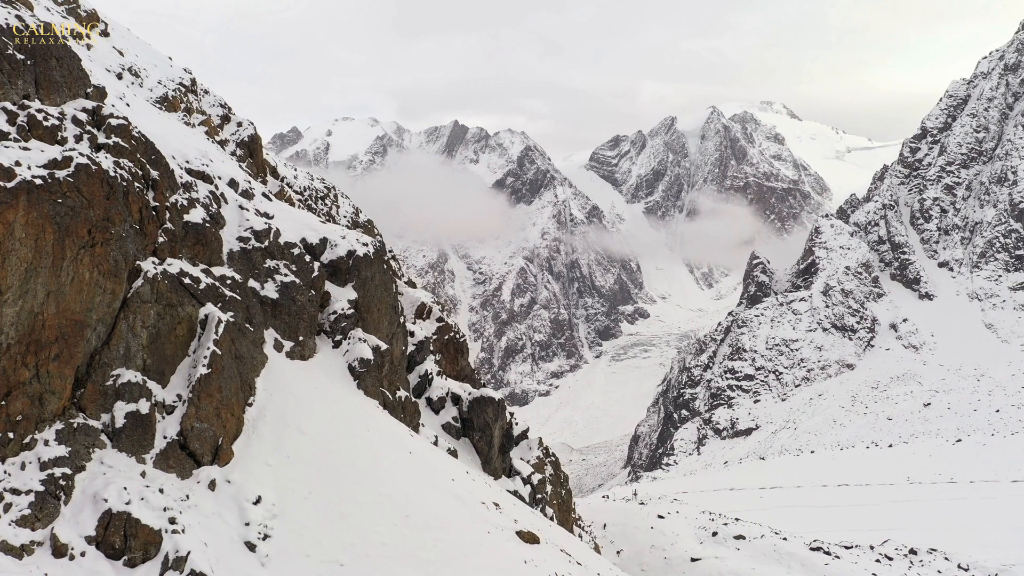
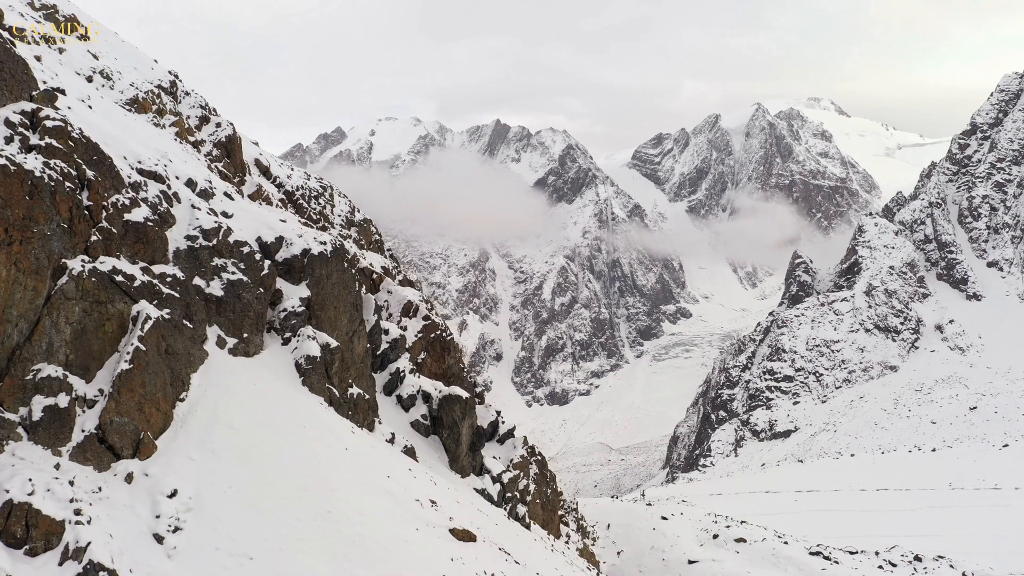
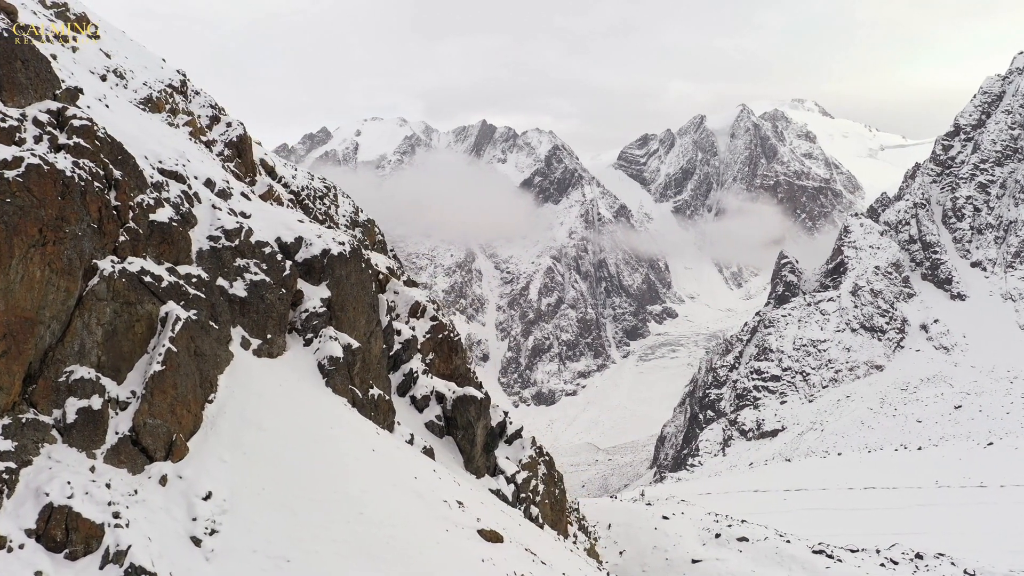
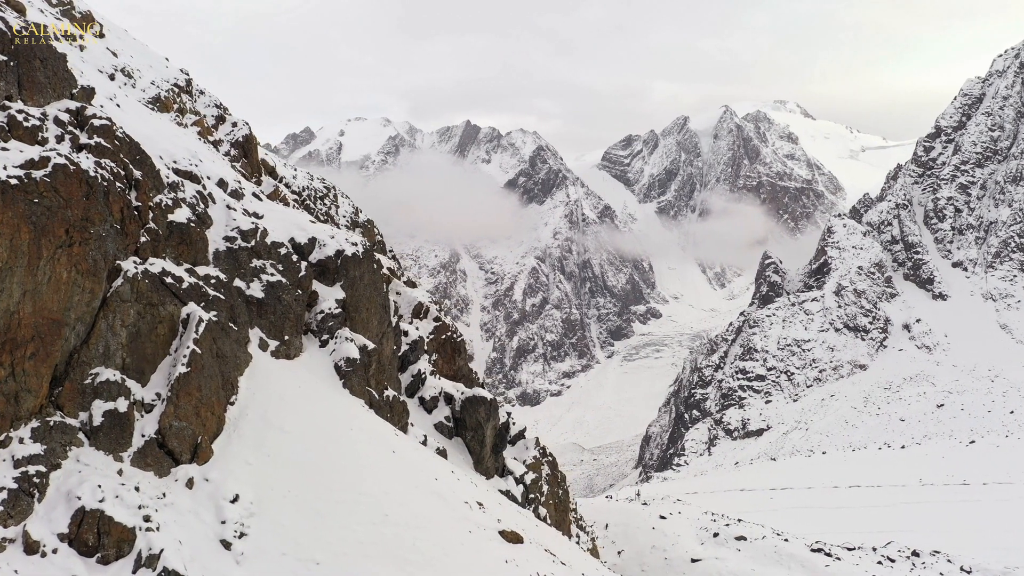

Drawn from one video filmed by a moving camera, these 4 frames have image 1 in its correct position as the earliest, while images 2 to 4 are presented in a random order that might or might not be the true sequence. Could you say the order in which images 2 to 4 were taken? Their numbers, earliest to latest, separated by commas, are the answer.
4, 3, 2
